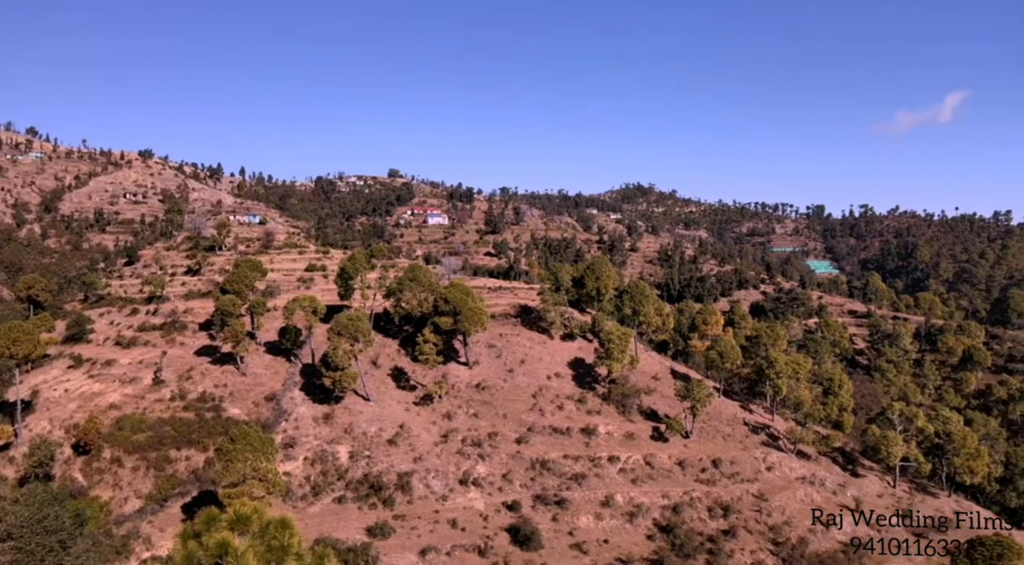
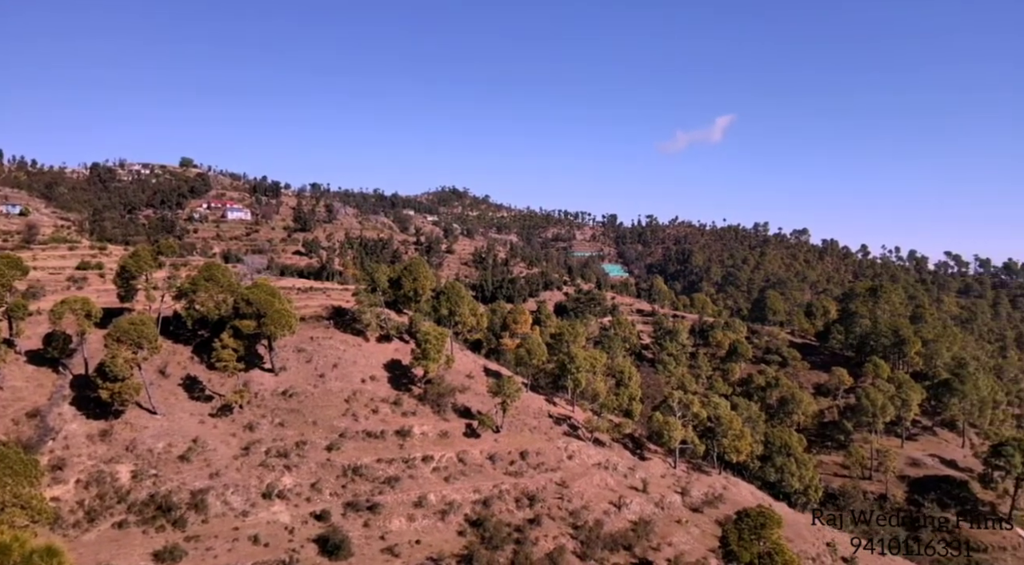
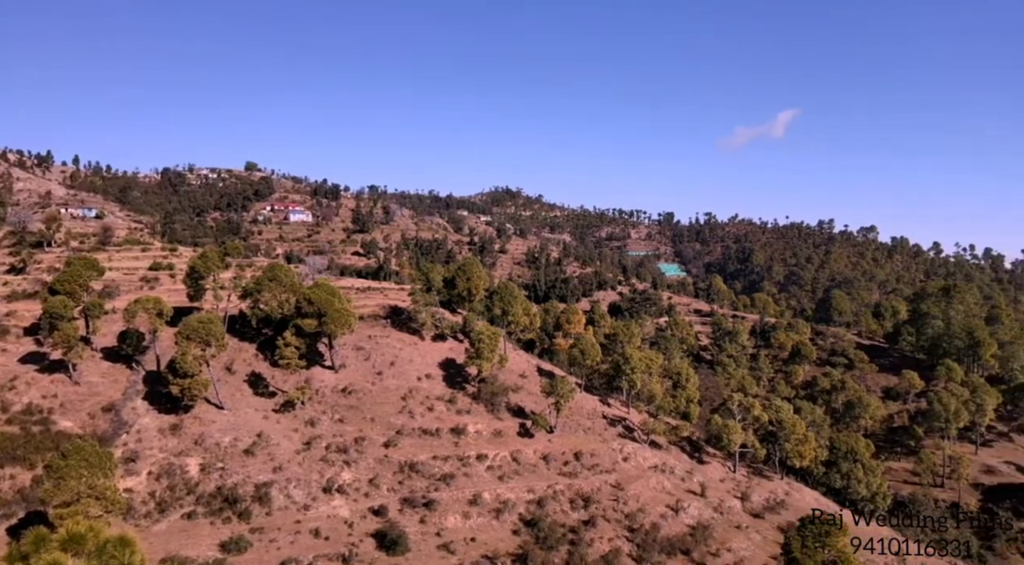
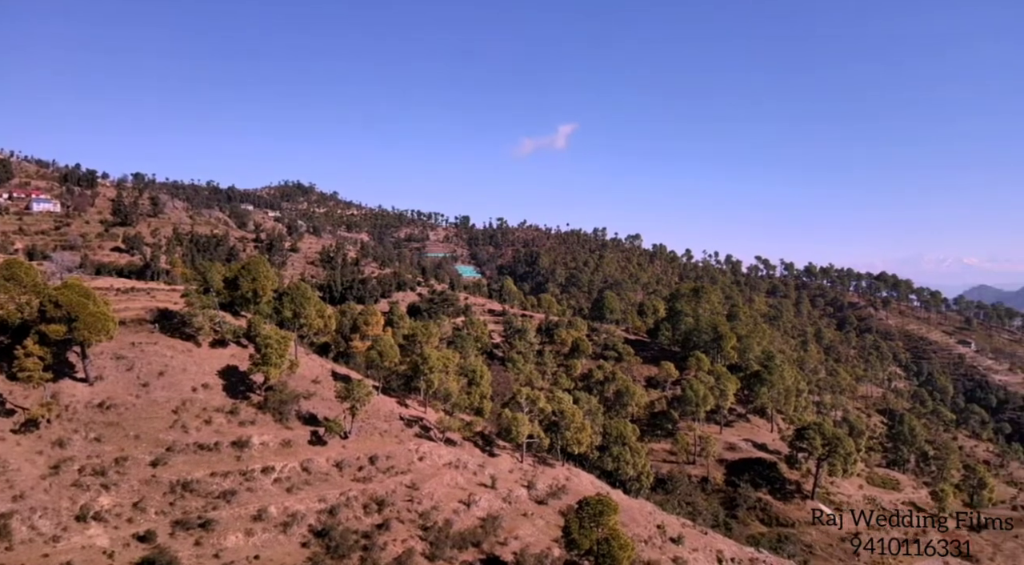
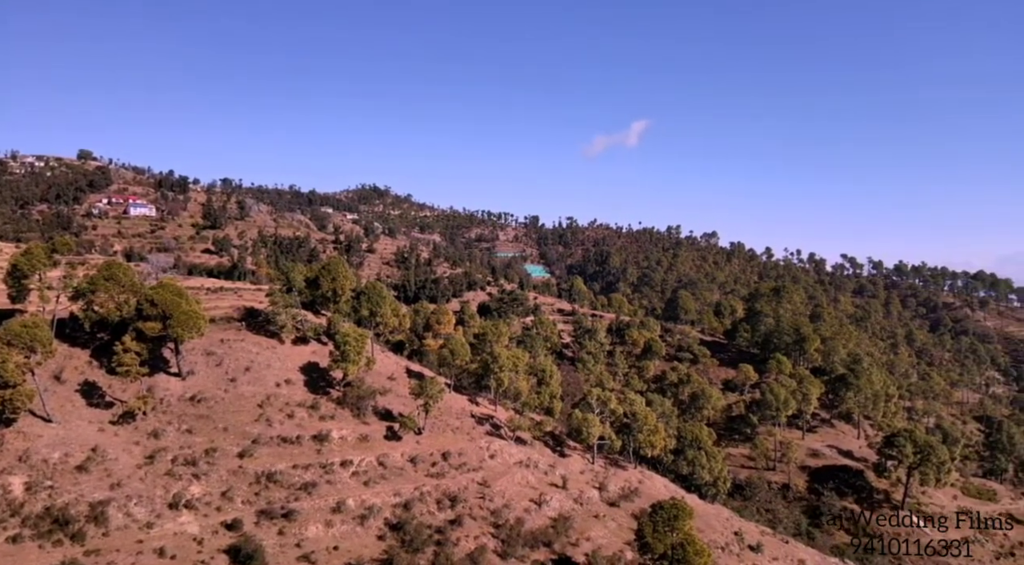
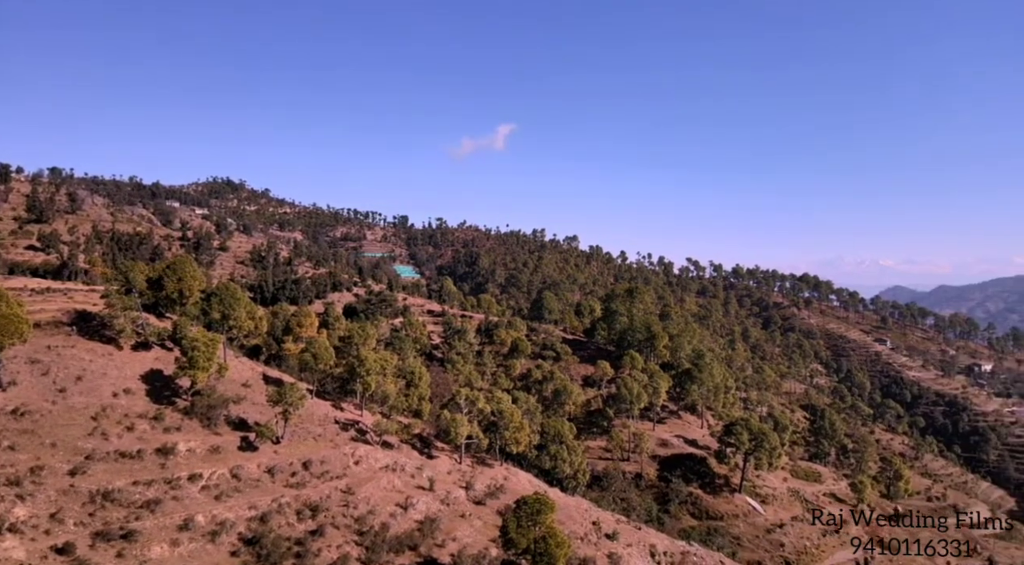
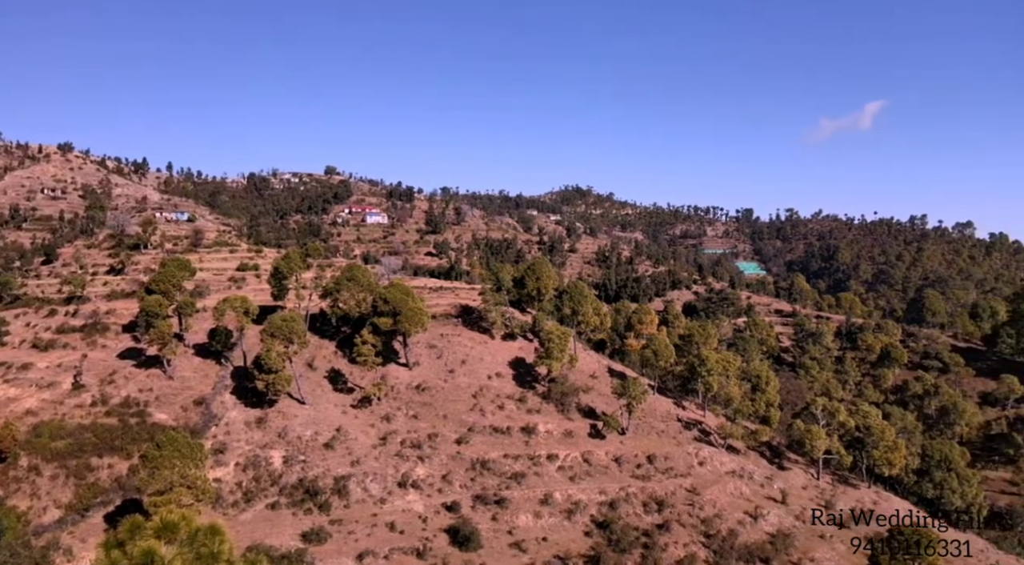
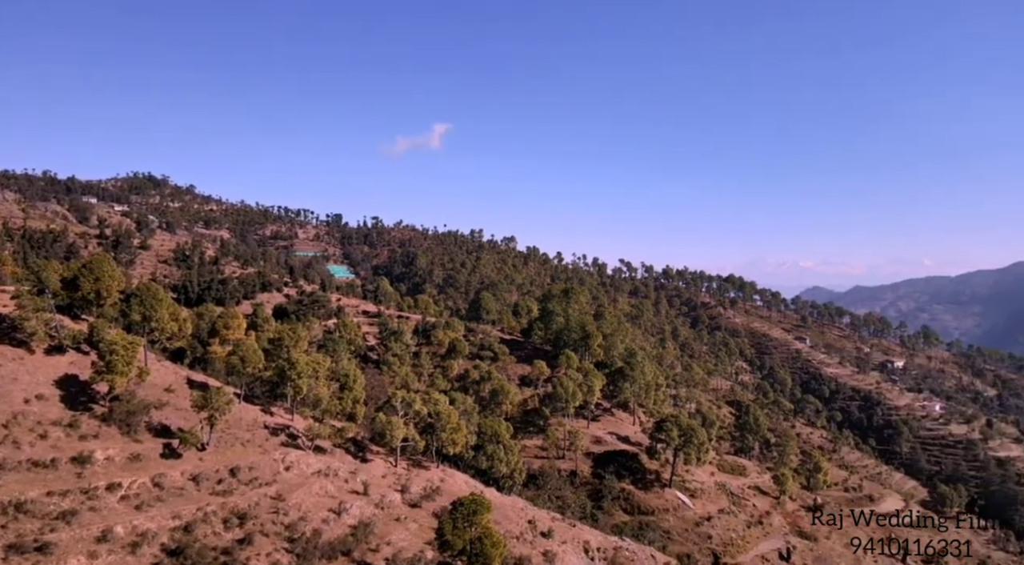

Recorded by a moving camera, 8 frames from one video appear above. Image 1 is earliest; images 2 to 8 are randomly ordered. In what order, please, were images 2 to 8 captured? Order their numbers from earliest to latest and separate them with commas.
7, 3, 2, 5, 4, 6, 8
